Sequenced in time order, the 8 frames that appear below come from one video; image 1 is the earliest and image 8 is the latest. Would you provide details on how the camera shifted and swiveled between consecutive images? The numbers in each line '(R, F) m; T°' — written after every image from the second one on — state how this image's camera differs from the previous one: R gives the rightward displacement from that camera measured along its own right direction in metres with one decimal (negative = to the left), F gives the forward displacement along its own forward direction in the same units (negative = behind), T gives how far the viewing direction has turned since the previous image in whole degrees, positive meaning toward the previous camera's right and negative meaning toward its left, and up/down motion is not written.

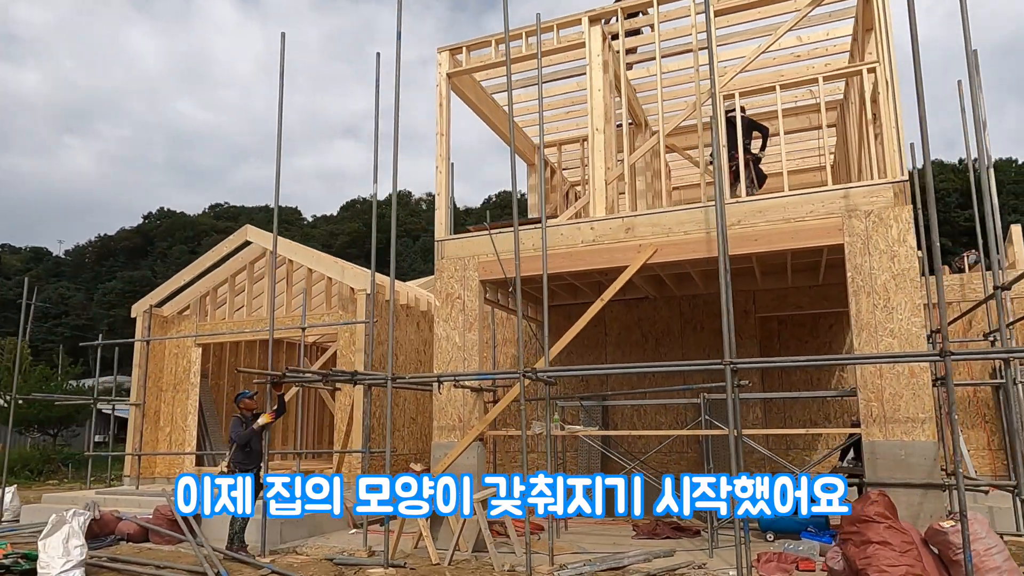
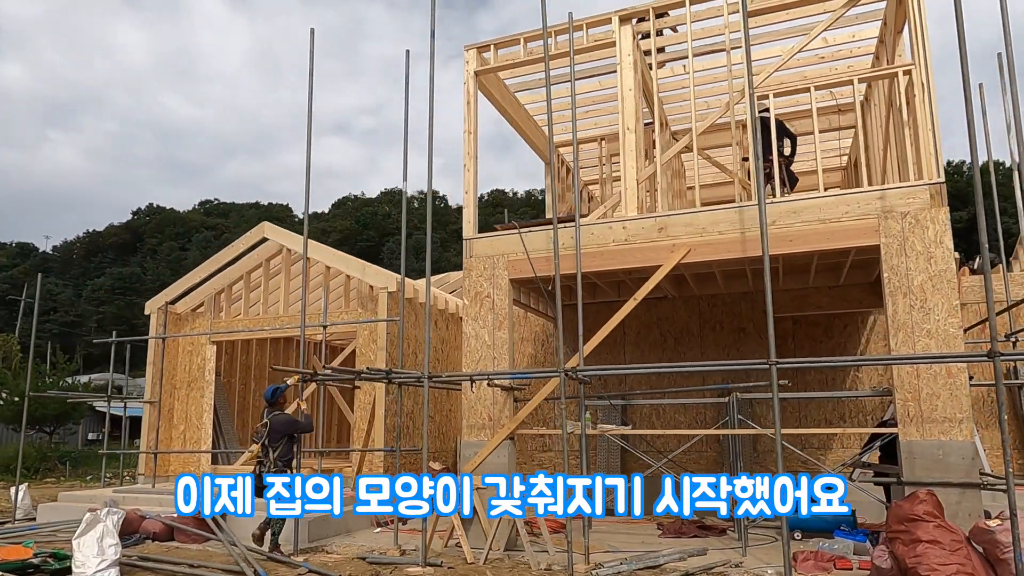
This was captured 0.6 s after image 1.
(-0.5, 0.0) m; +1°
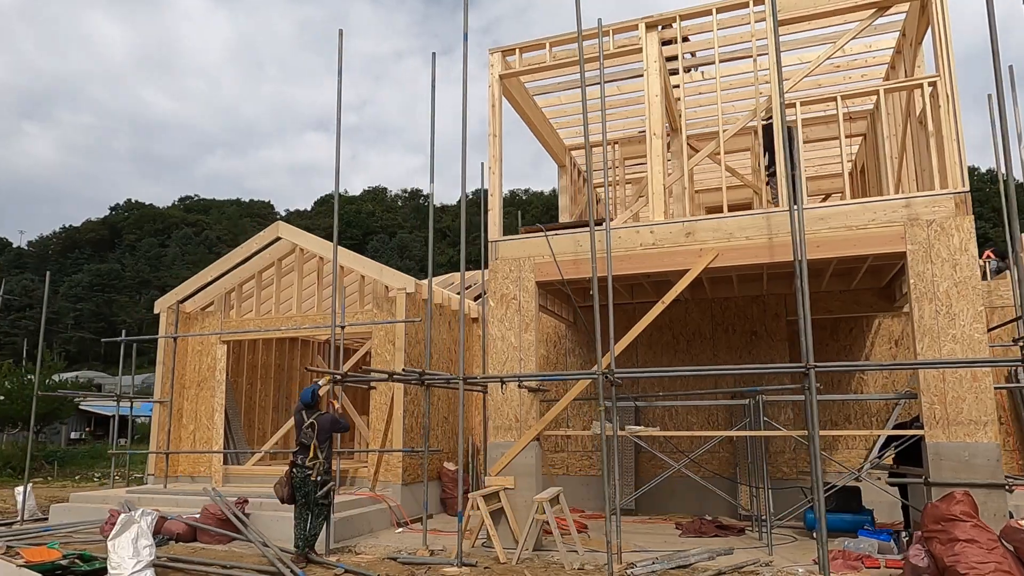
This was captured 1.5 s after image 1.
(-0.5, -0.1) m; +2°
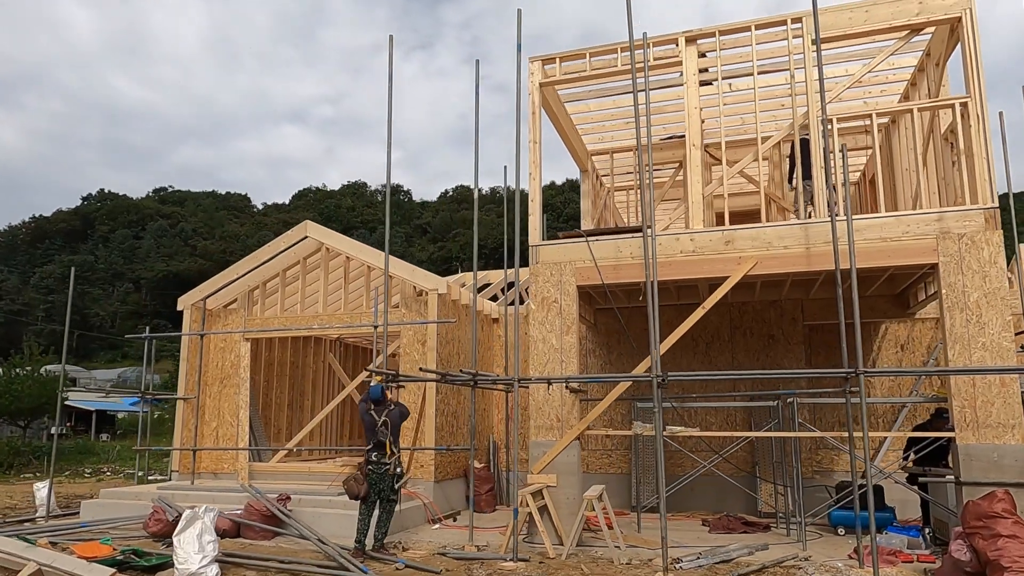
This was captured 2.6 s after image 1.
(-0.8, -0.2) m; +2°
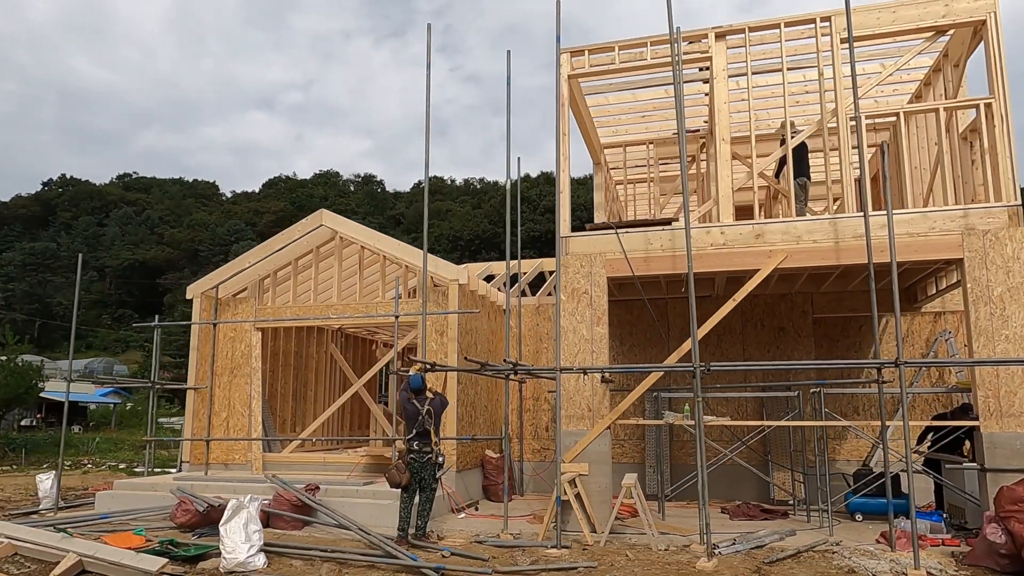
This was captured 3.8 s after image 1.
(-0.7, 0.0) m; +3°
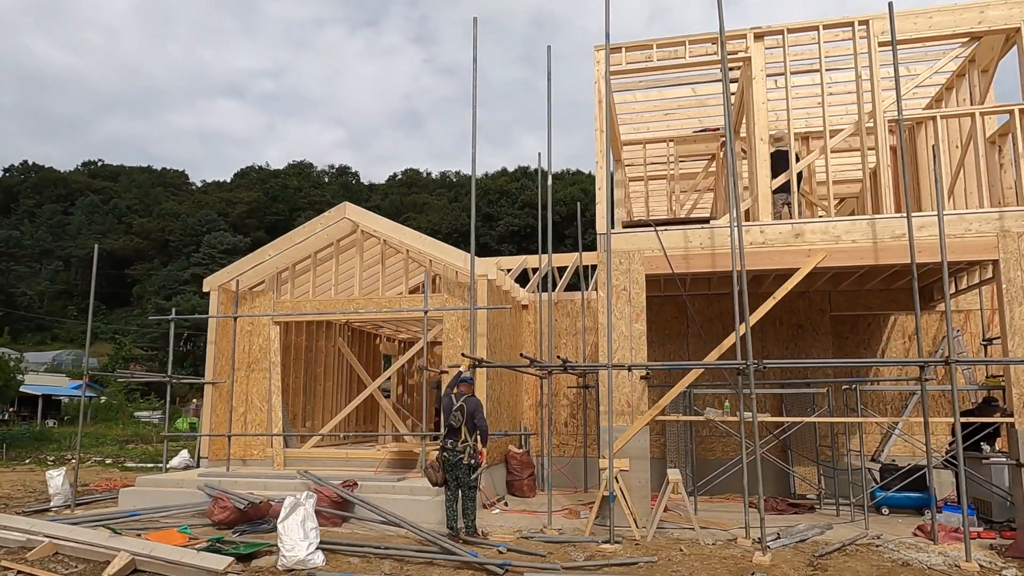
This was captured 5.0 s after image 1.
(-0.8, 0.0) m; +2°
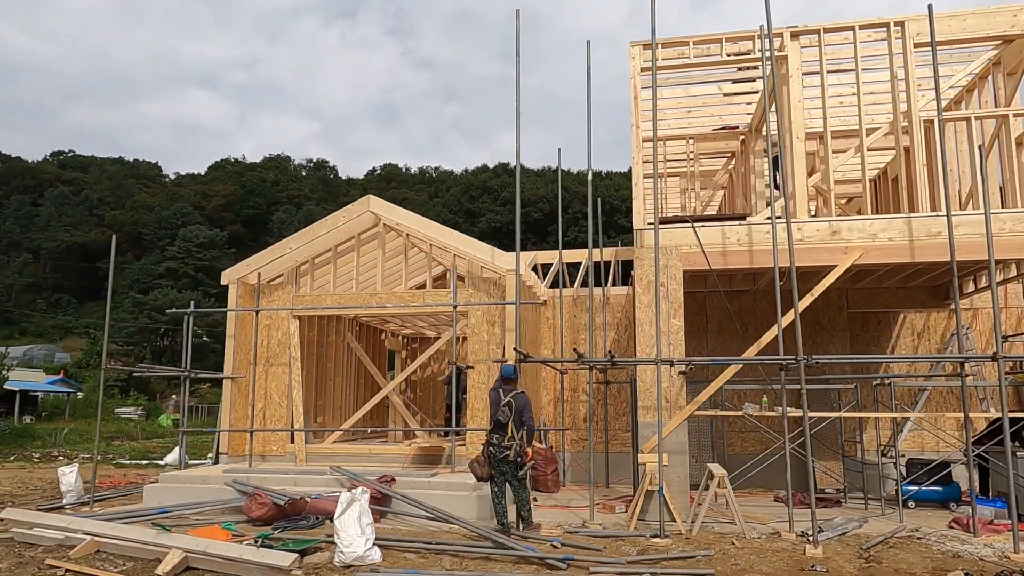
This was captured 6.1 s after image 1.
(-0.8, 0.0) m; +2°
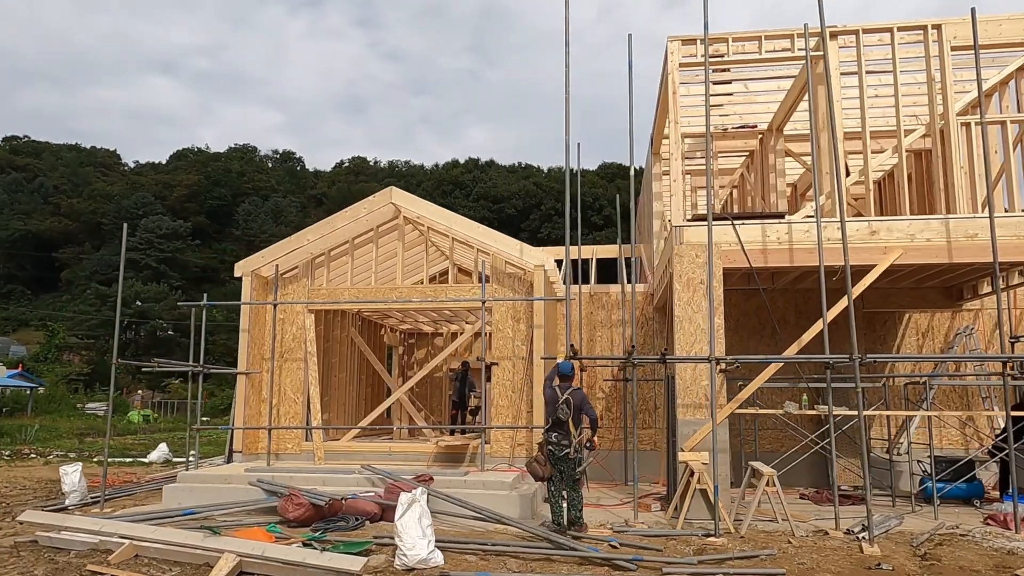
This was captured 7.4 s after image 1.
(-0.9, +0.2) m; +3°
